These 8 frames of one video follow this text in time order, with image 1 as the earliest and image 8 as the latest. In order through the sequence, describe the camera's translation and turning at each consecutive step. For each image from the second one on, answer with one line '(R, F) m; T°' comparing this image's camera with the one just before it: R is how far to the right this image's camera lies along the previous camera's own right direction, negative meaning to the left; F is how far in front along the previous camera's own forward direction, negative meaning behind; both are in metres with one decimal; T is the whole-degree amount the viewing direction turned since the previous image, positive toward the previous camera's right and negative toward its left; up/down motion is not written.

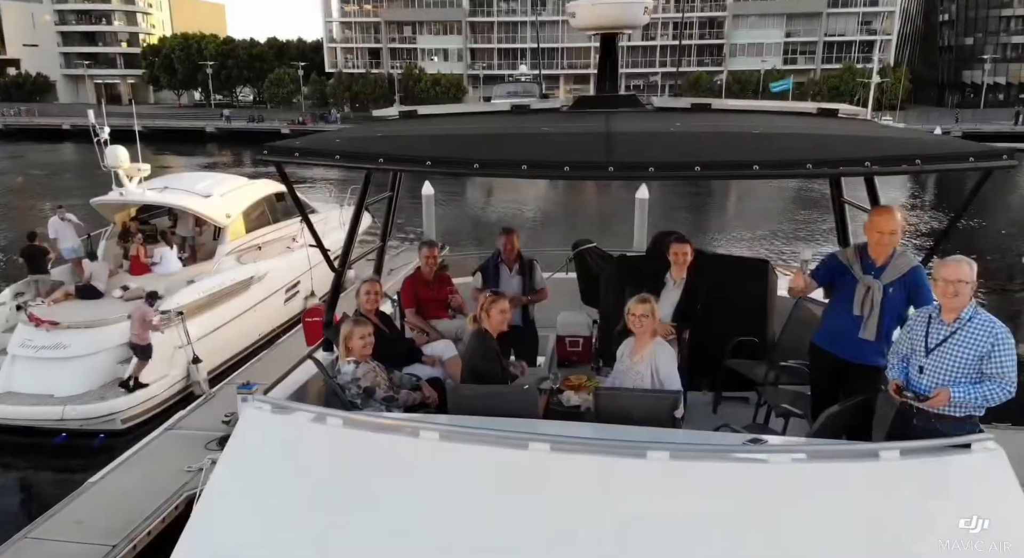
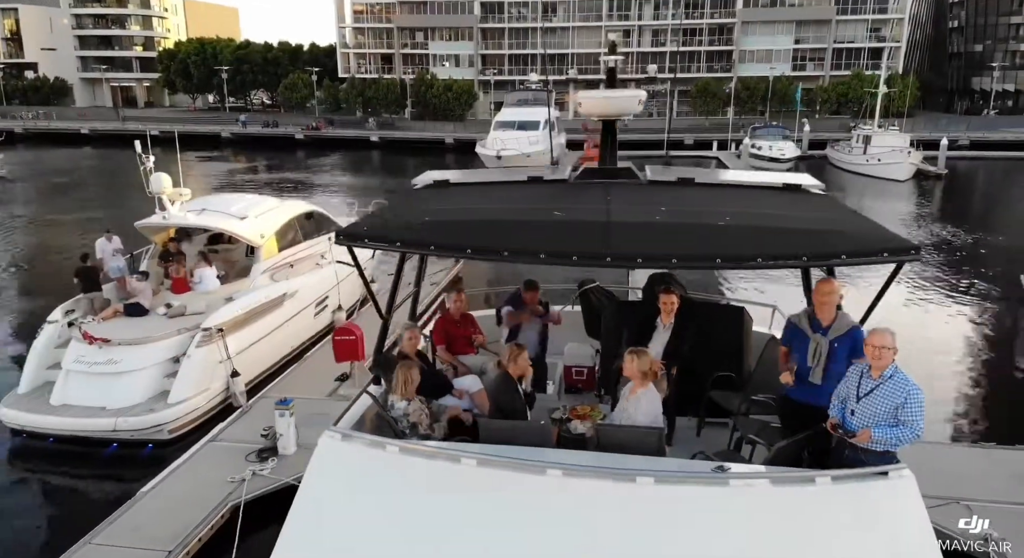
(0.0, -0.5) m; -1°
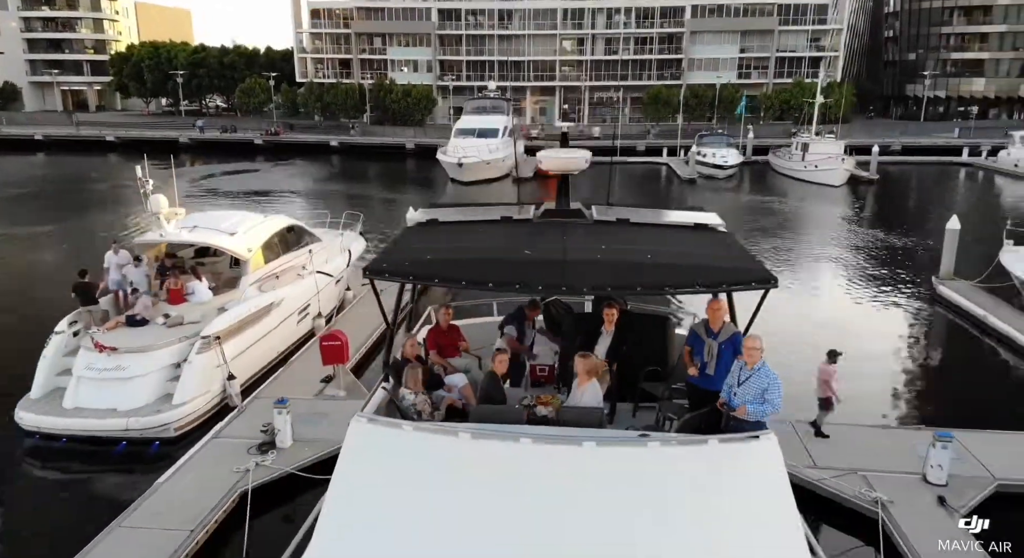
(-0.1, -0.9) m; +4°
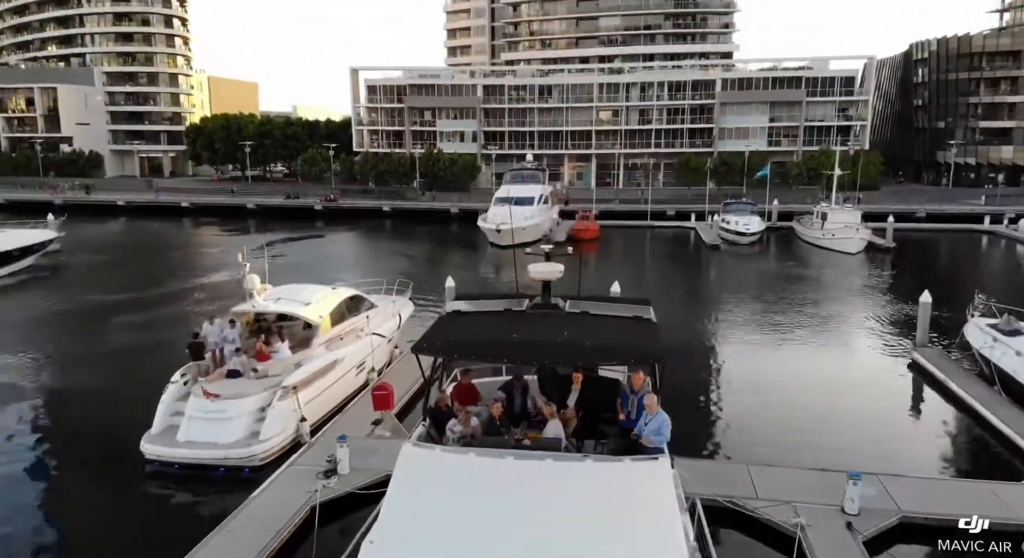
(+0.4, -2.0) m; -4°
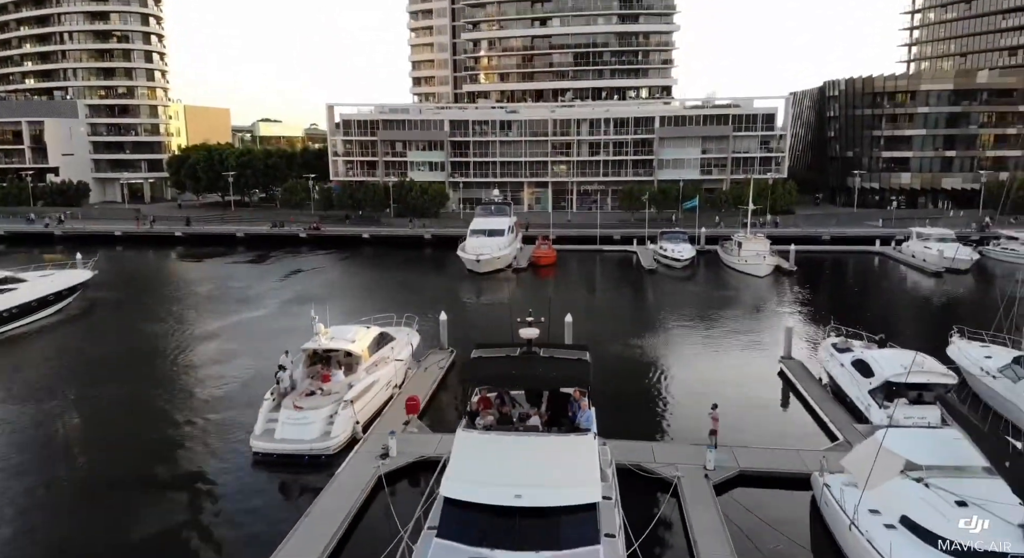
(-0.6, -5.1) m; +4°
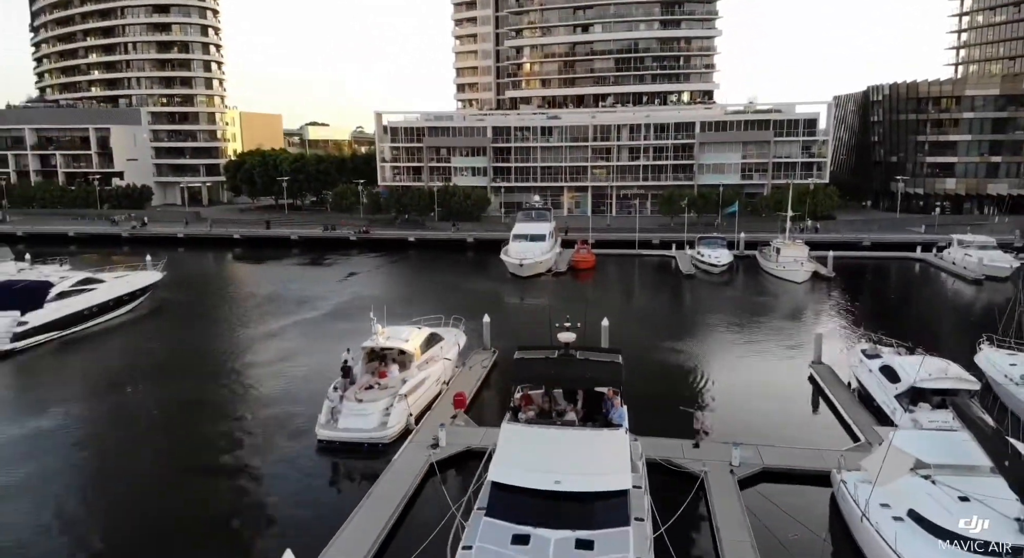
(0.0, -1.3) m; -4°
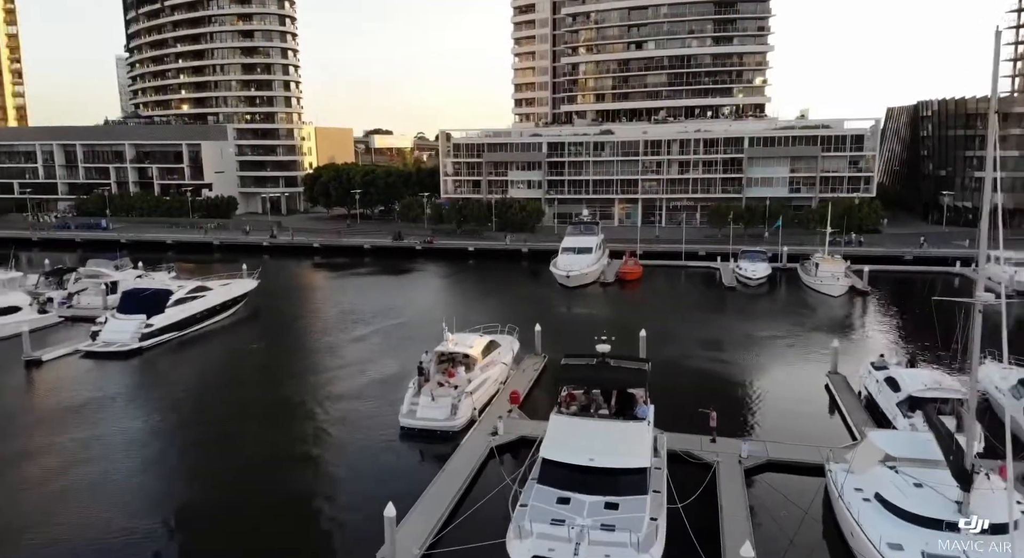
(+0.2, -3.5) m; -5°
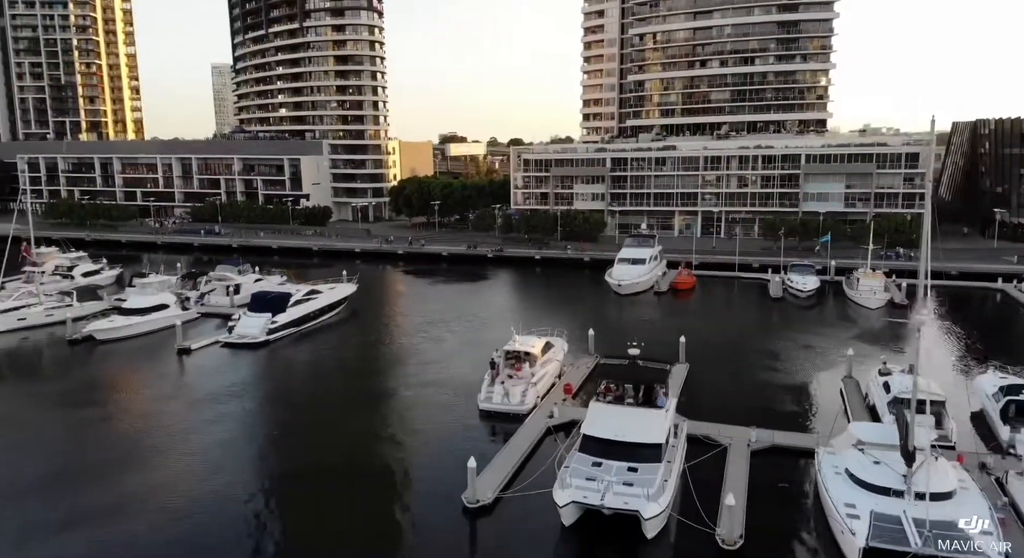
(+0.6, -5.1) m; -6°
